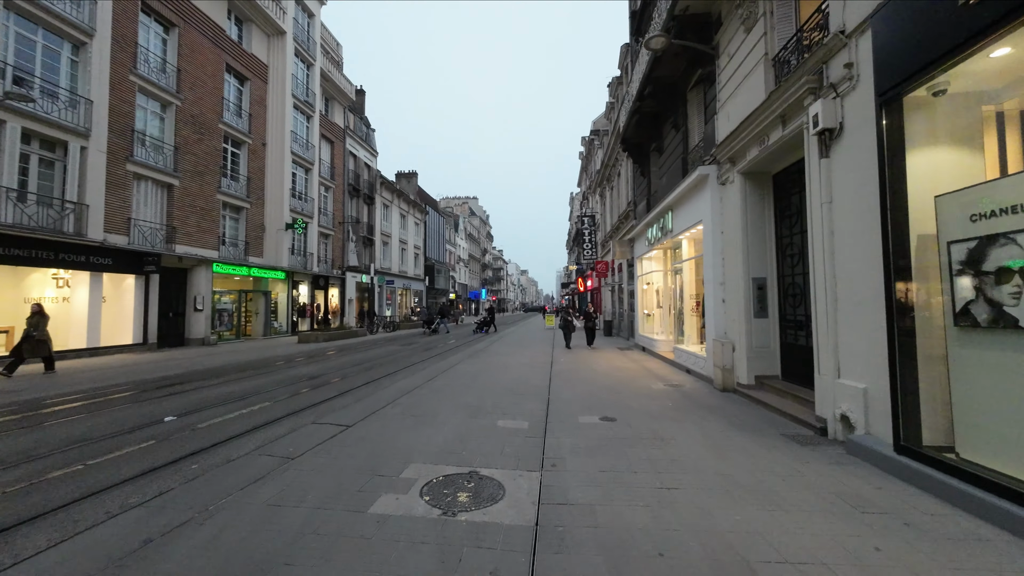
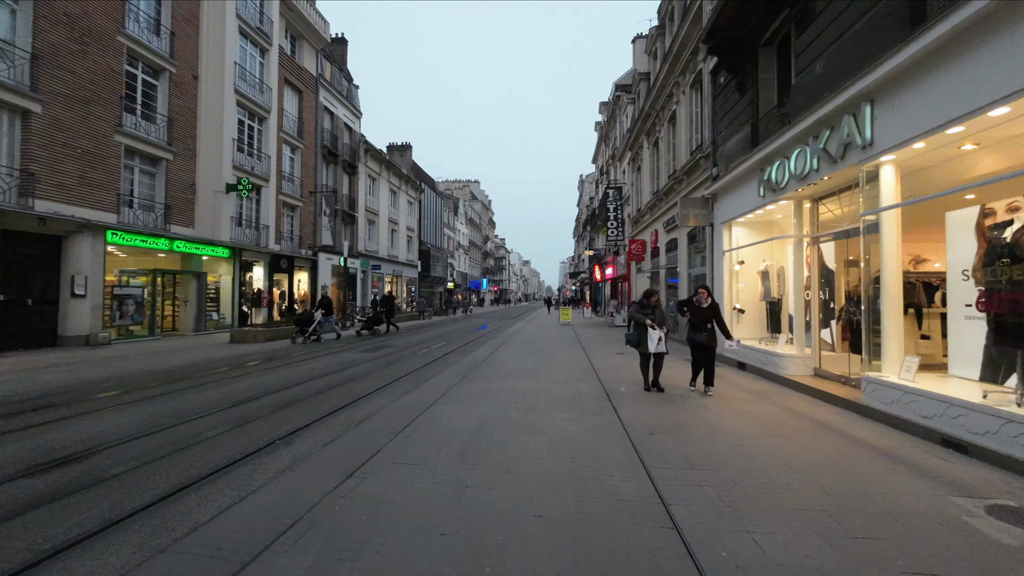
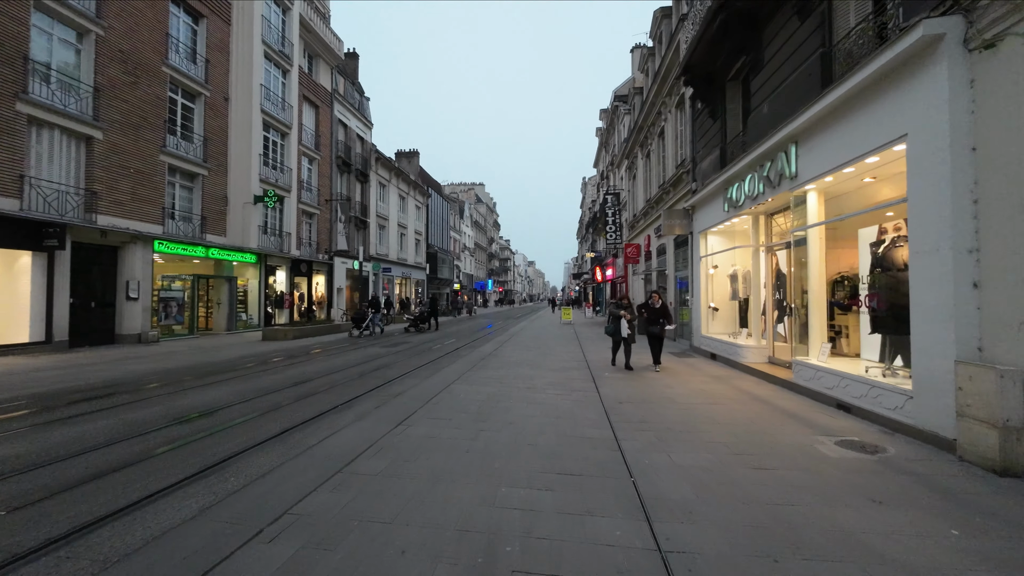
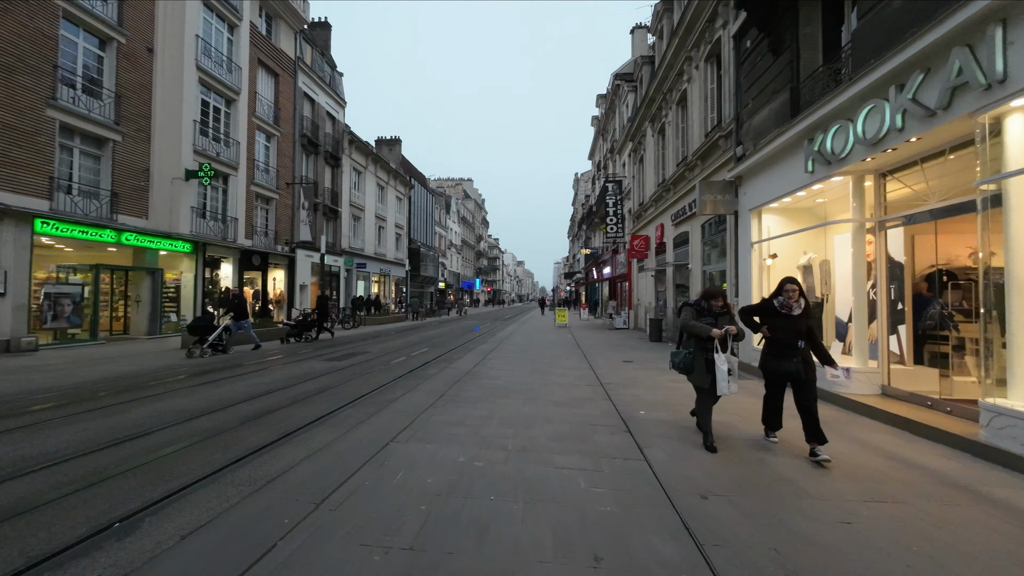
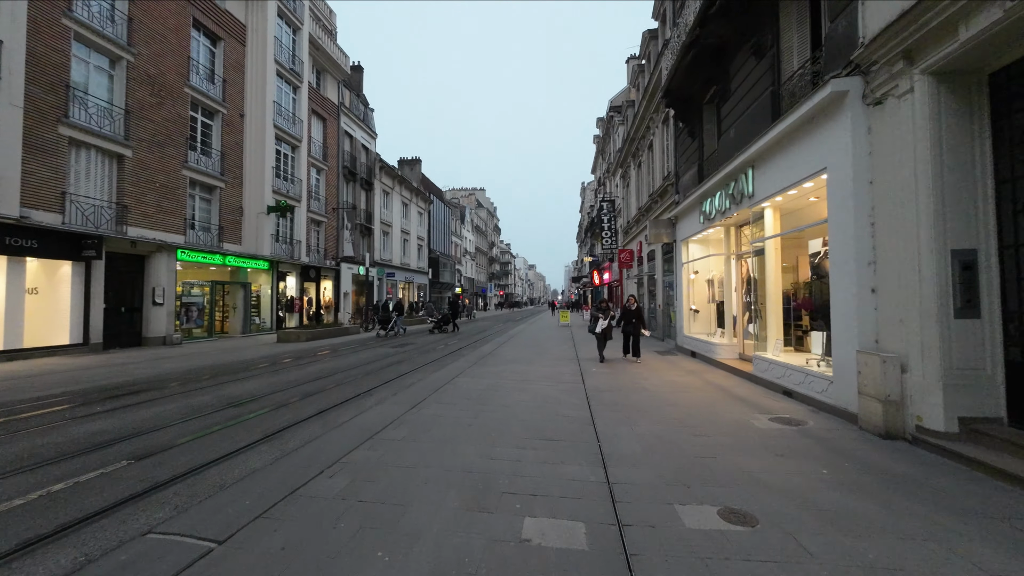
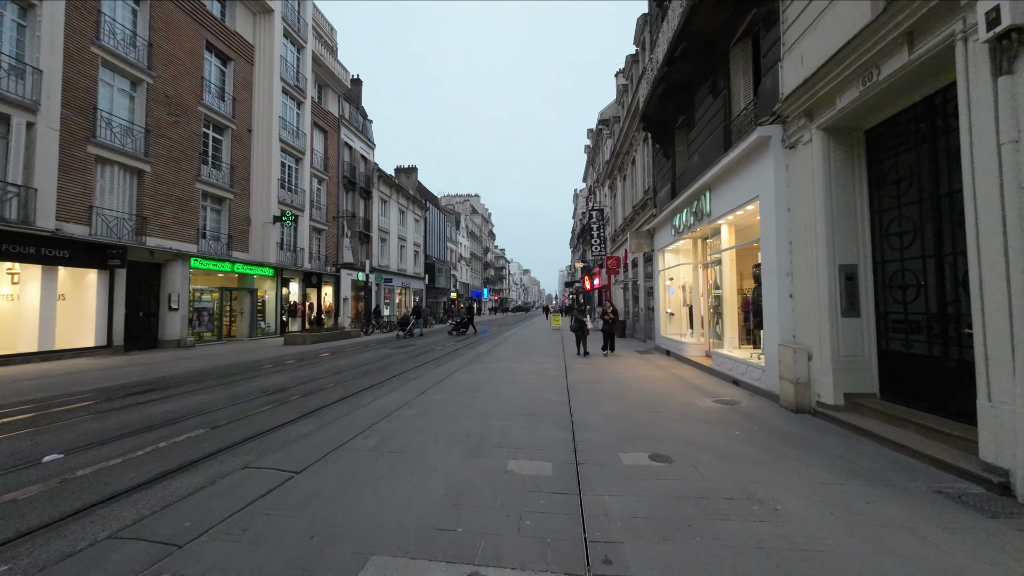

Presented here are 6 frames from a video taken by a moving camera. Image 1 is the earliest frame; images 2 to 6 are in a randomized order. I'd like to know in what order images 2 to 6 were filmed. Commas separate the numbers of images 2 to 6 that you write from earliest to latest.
6, 5, 3, 2, 4
